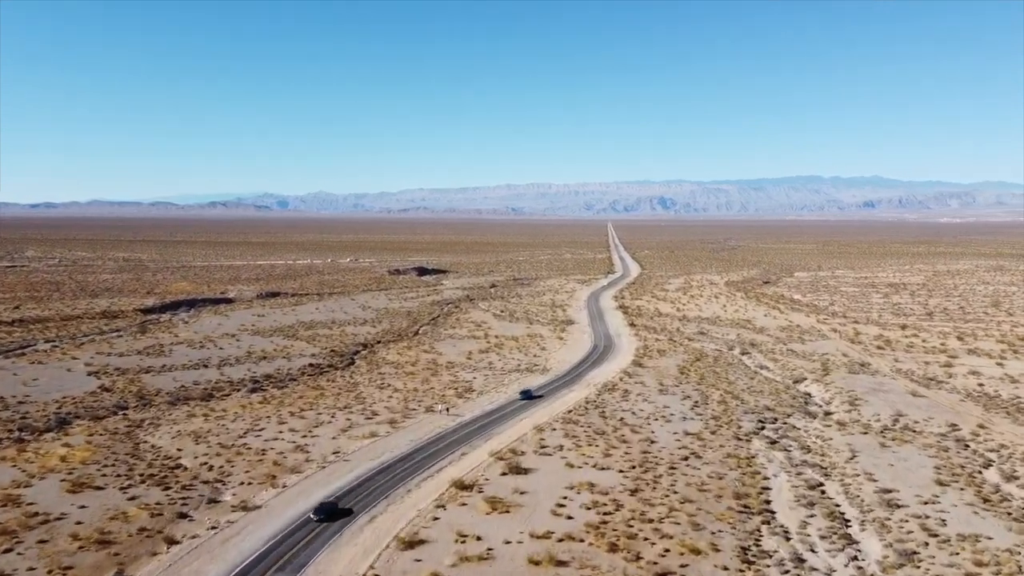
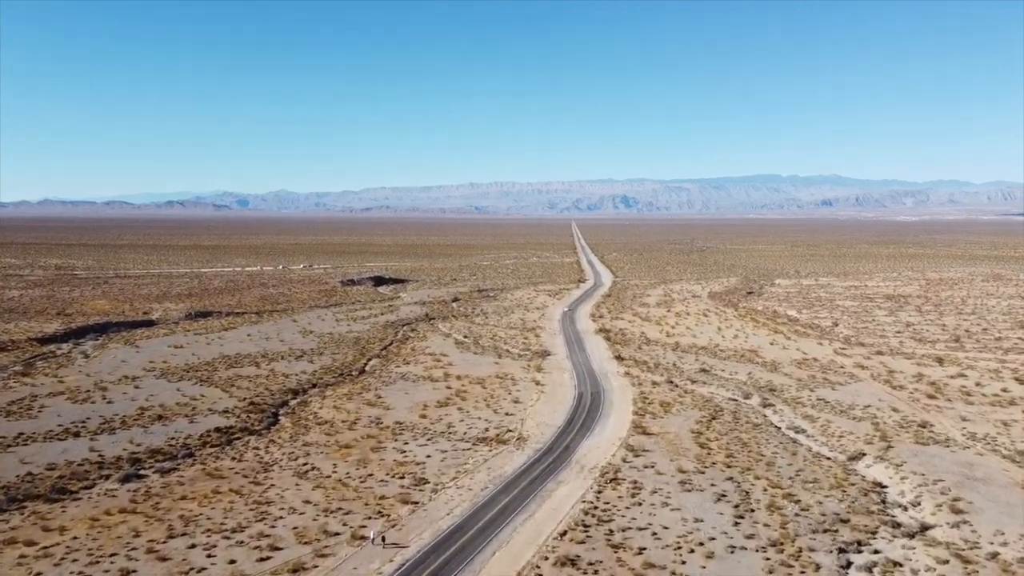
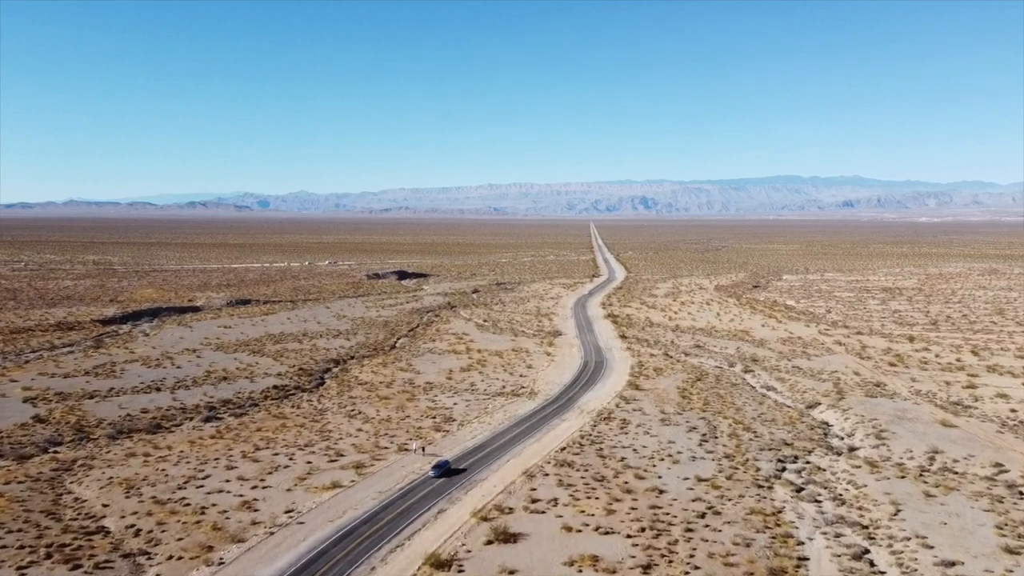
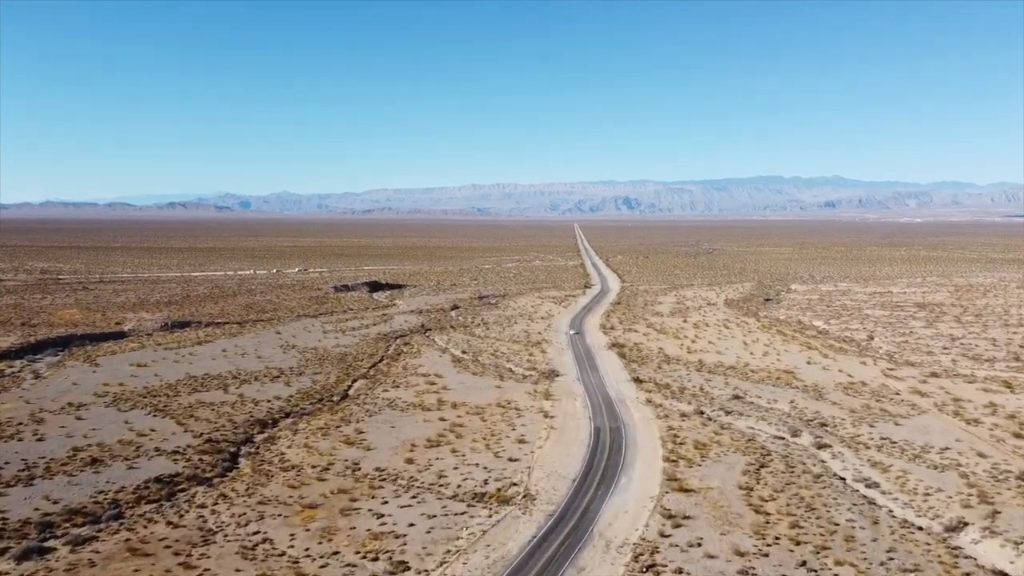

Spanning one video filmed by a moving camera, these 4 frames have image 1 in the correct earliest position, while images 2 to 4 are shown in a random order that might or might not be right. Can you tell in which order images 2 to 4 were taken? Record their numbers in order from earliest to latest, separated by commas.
3, 2, 4
